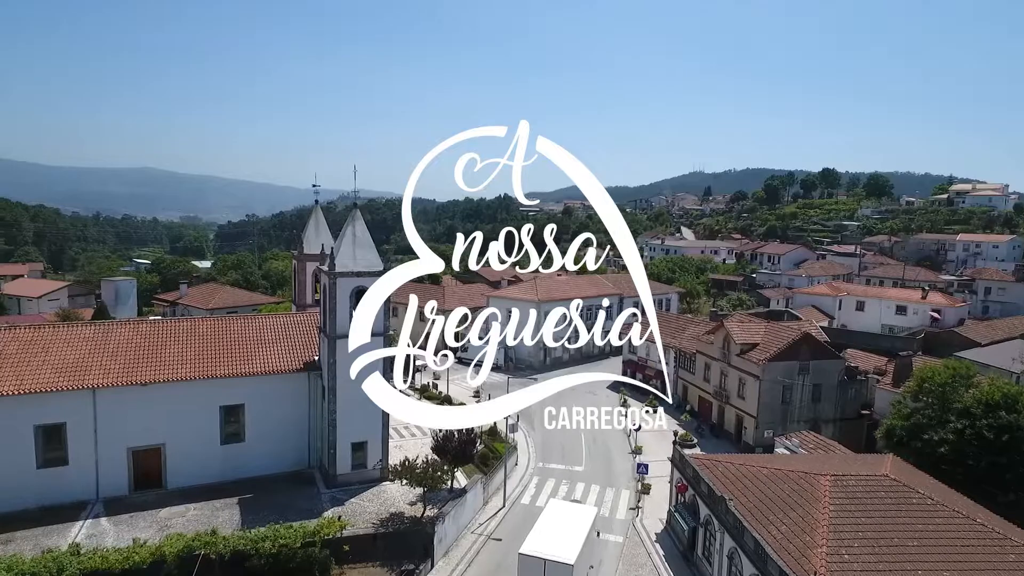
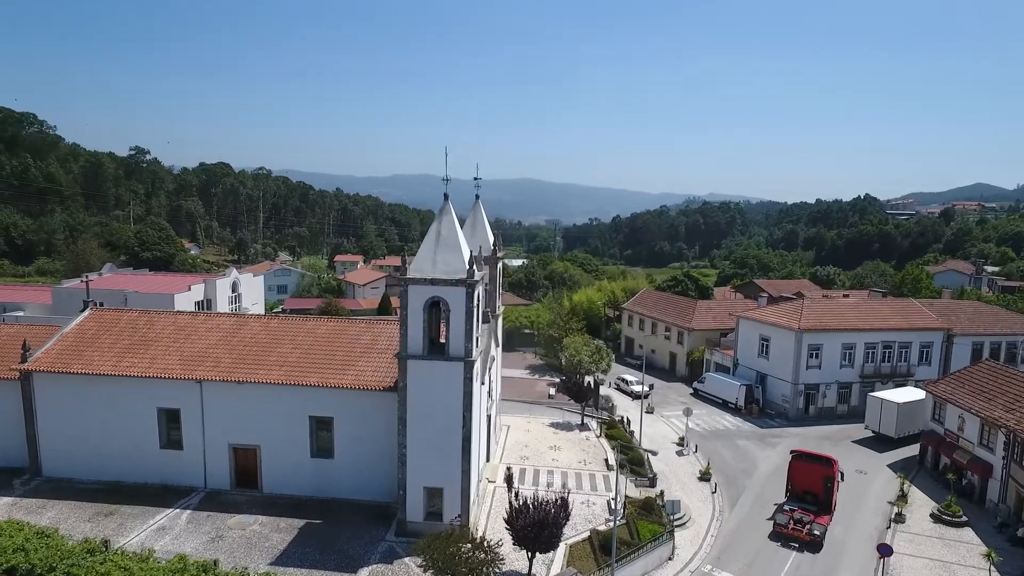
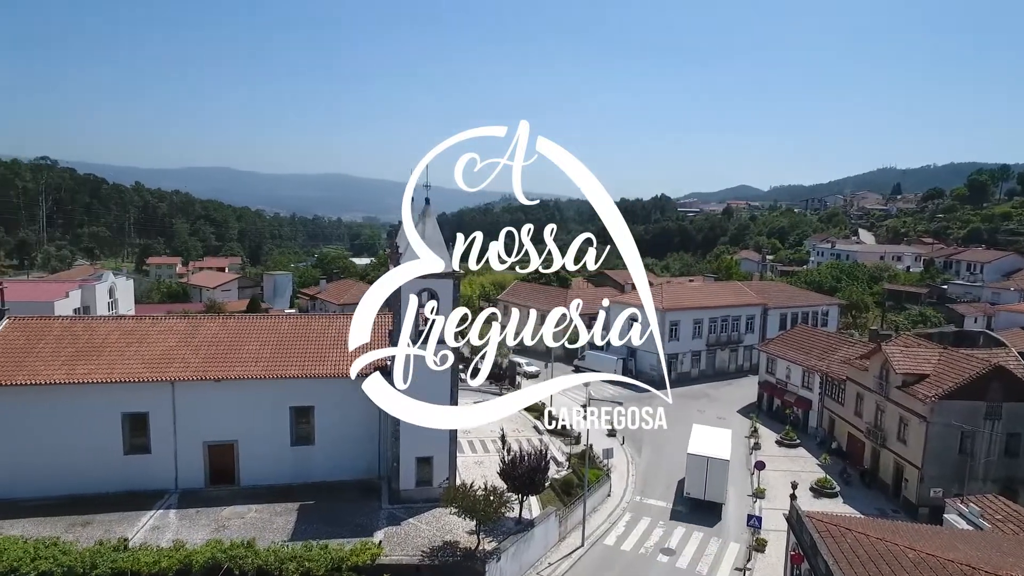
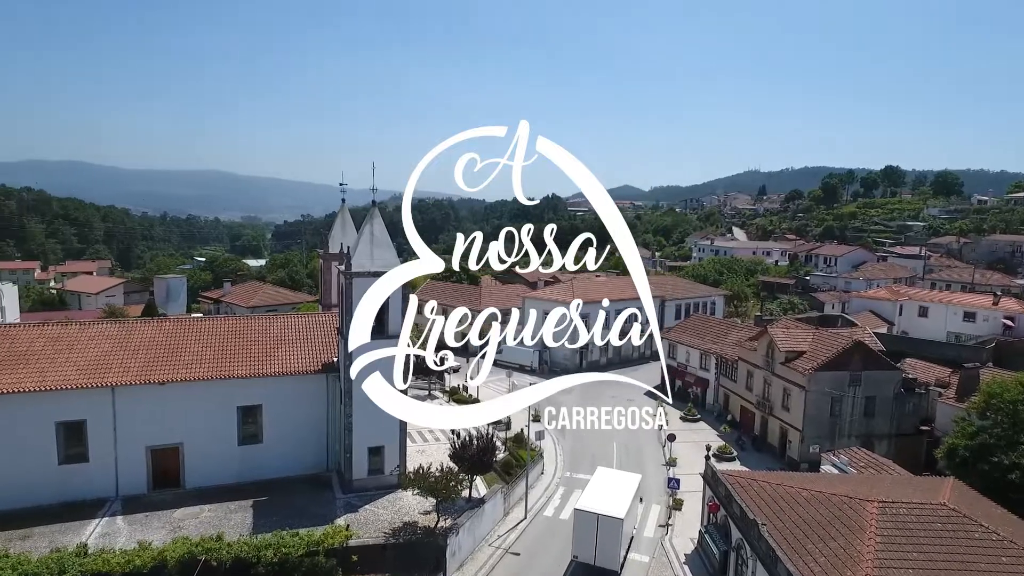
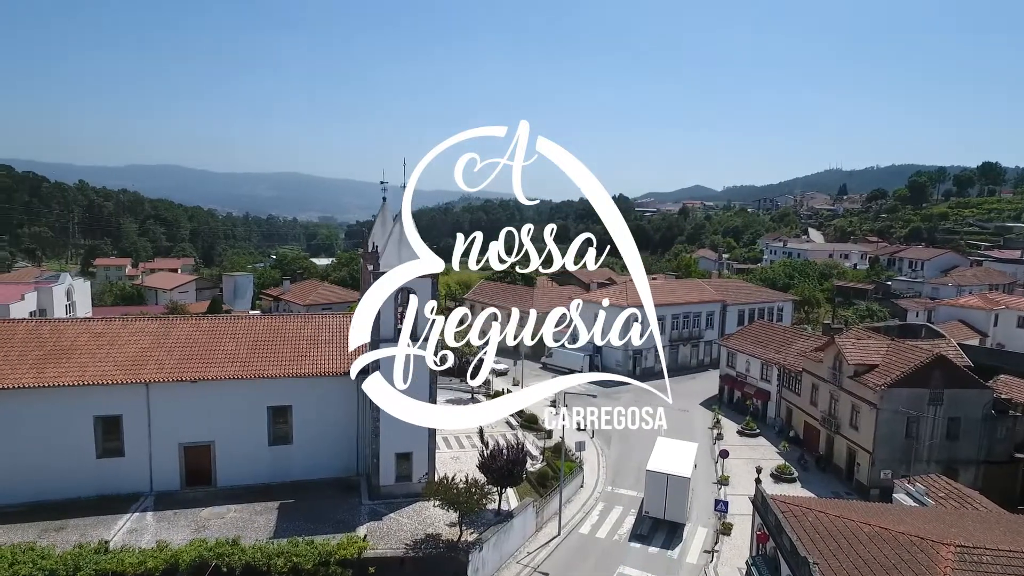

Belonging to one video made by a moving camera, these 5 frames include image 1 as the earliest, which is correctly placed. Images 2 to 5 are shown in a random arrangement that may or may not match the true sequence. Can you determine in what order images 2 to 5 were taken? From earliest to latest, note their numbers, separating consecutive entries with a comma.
4, 5, 3, 2
